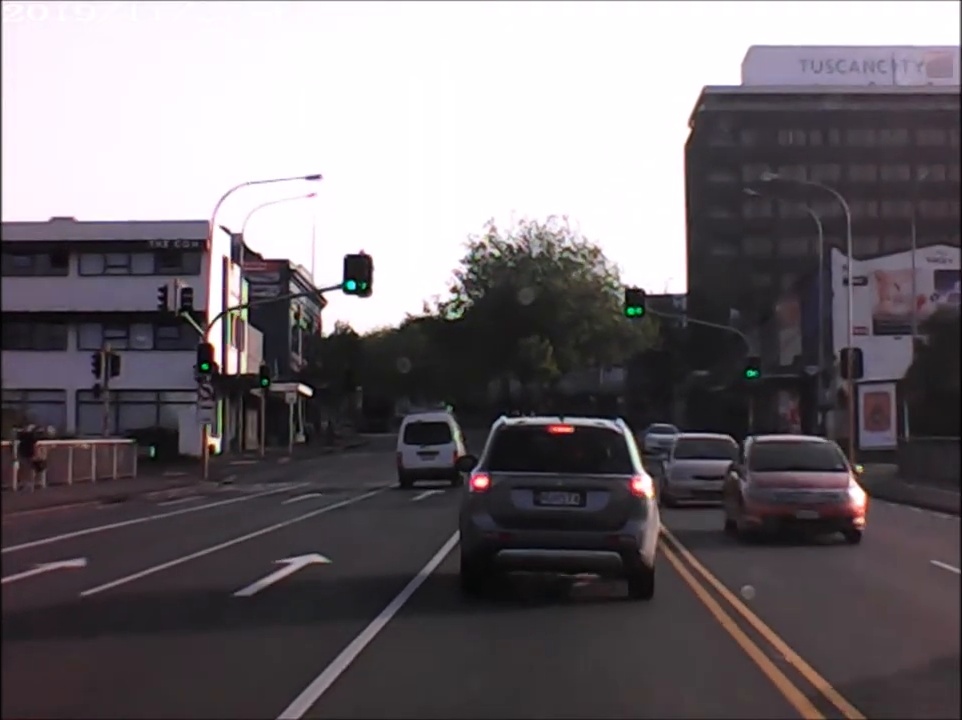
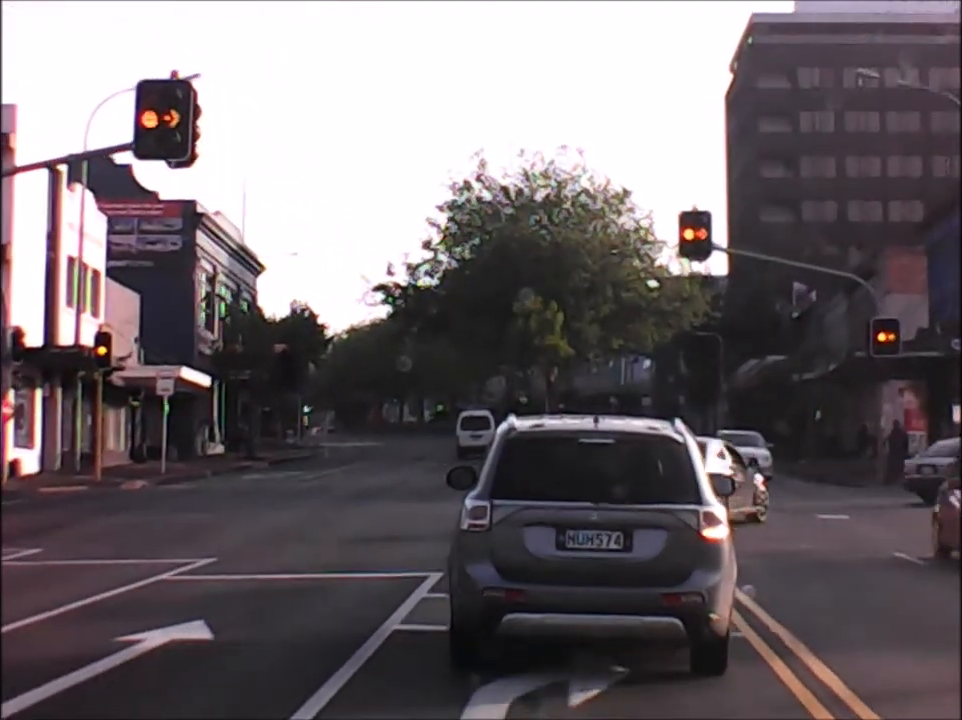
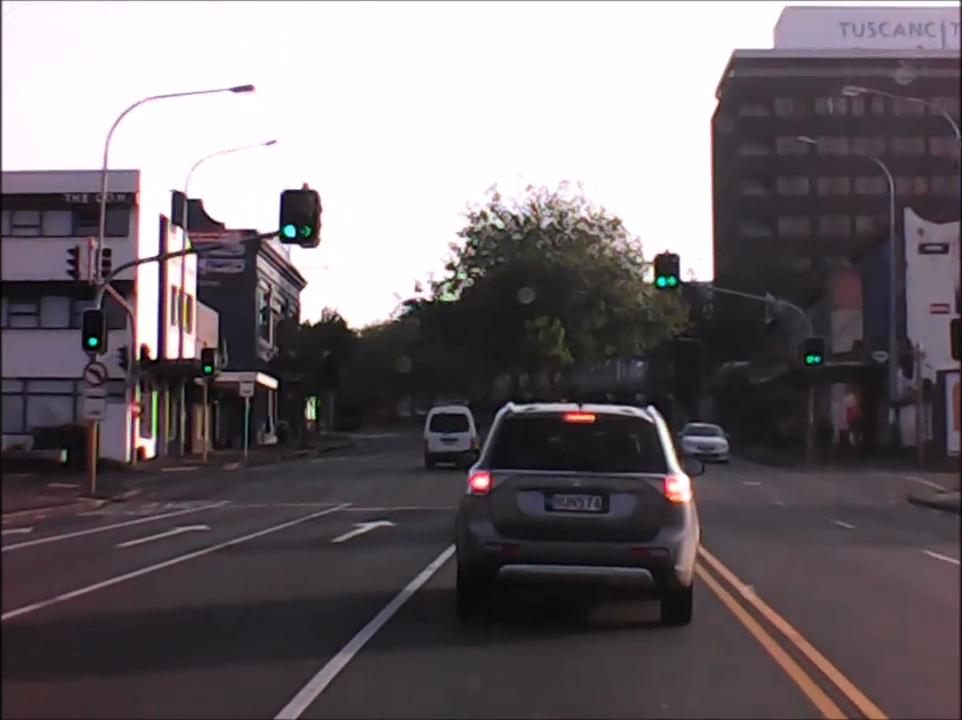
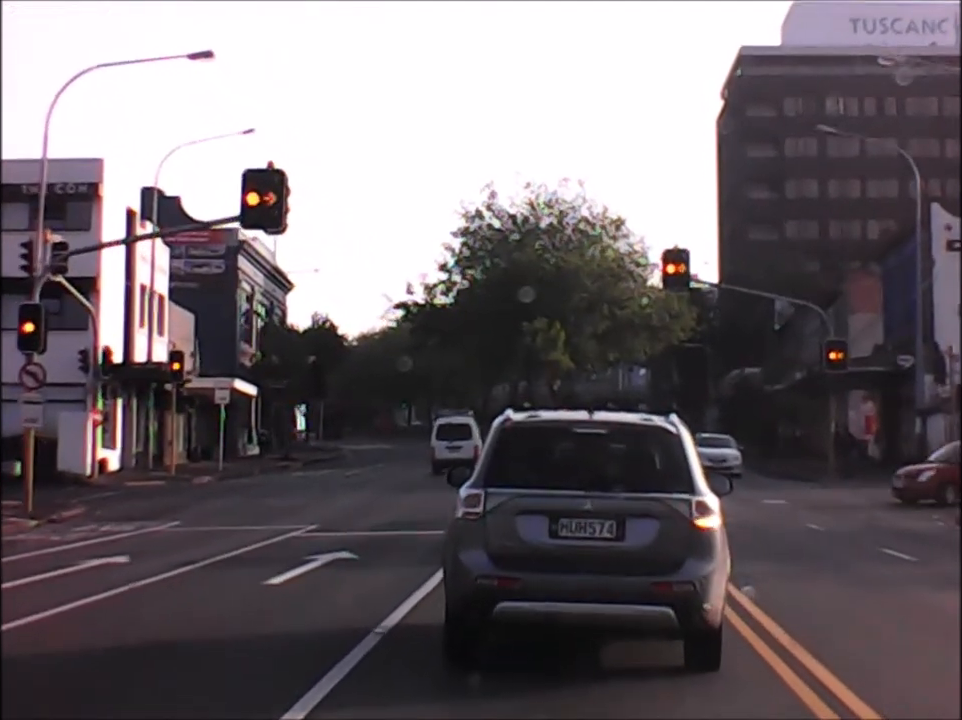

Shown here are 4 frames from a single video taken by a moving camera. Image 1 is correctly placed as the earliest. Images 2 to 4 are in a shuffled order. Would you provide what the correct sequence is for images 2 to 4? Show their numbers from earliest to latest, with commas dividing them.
3, 4, 2
